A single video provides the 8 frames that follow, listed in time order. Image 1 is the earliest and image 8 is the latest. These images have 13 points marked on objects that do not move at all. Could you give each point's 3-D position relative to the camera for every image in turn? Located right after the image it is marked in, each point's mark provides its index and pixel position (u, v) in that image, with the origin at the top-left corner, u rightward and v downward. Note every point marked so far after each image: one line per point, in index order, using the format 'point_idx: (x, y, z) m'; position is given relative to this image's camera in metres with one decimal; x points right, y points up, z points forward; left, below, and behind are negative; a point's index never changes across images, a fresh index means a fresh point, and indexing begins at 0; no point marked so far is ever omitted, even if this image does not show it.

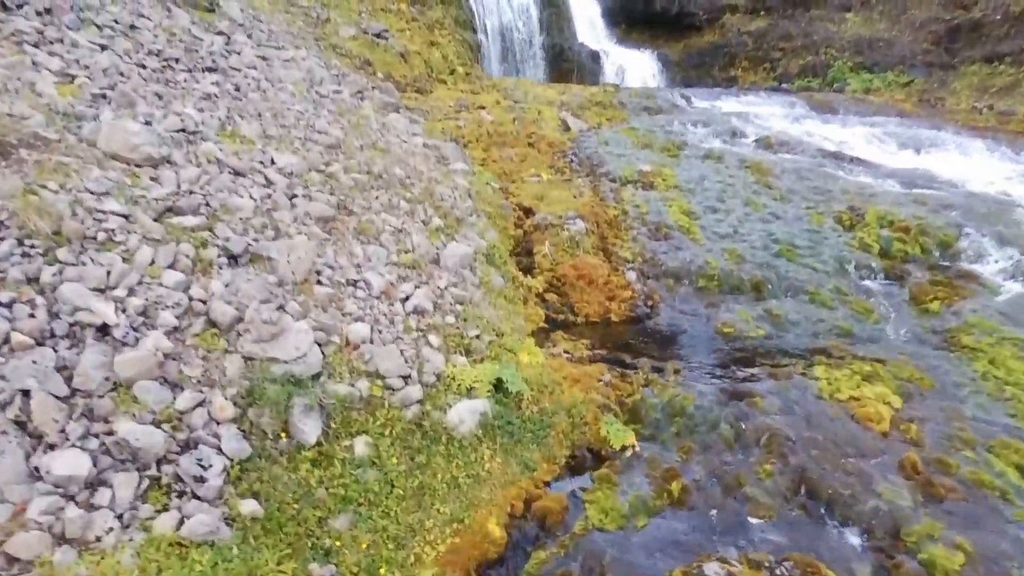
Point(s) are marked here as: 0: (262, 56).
0: (-4.0, +3.8, +10.3) m
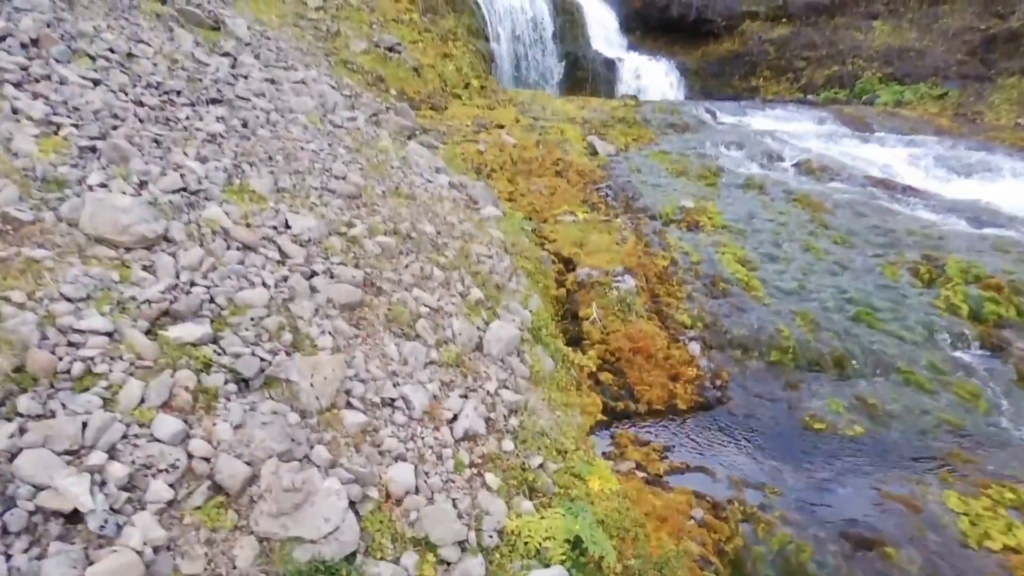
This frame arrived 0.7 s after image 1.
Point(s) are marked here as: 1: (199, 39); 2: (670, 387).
0: (-3.6, +3.1, +9.6) m
1: (-4.8, +3.8, +9.7) m
2: (+1.4, -0.9, +5.4) m
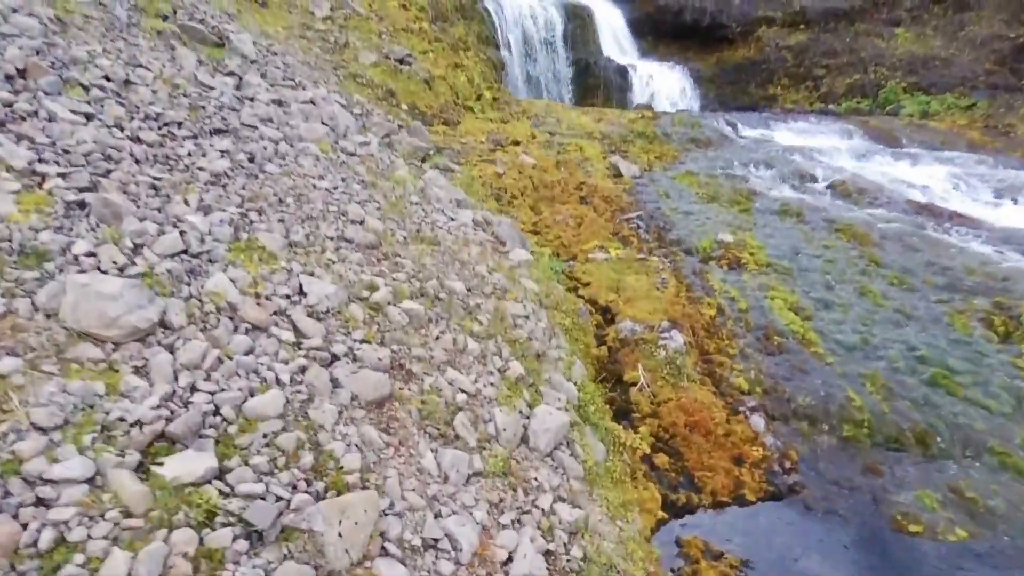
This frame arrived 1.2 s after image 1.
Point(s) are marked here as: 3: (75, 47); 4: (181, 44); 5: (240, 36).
0: (-3.3, +2.7, +9.0) m
1: (-4.4, +3.3, +9.1) m
2: (+1.7, -1.4, +4.8) m
3: (-4.5, +2.5, +6.5) m
4: (-4.7, +3.5, +9.0) m
5: (-4.5, +4.1, +10.4) m
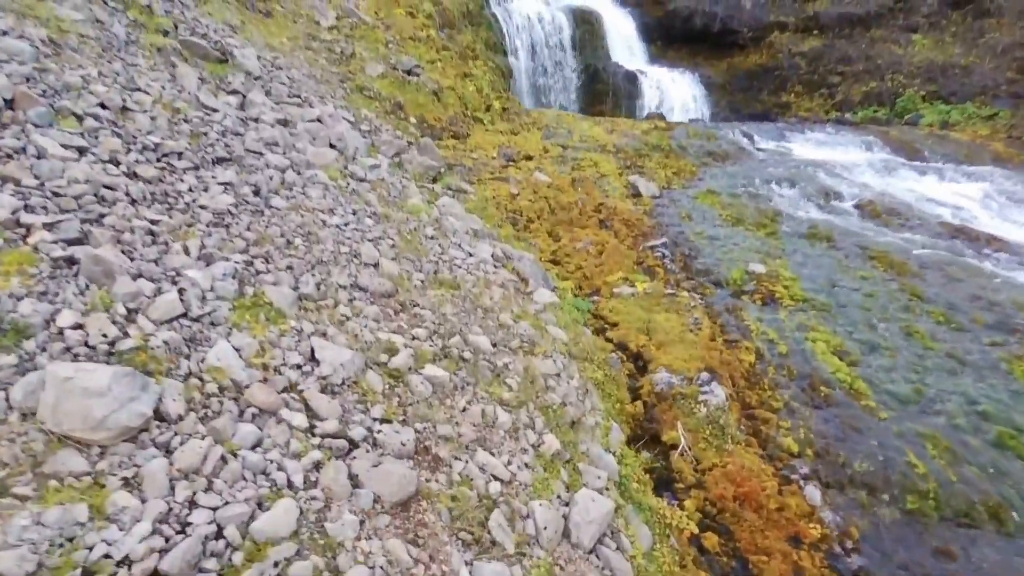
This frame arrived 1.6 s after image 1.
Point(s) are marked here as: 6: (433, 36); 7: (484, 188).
0: (-3.1, +2.3, +8.6) m
1: (-4.2, +2.9, +8.7) m
2: (+1.9, -1.8, +4.4) m
3: (-4.3, +2.1, +6.1) m
4: (-4.5, +3.1, +8.6) m
5: (-4.3, +3.7, +10.0) m
6: (-2.1, +6.8, +17.1) m
7: (-0.5, +1.6, +10.1) m
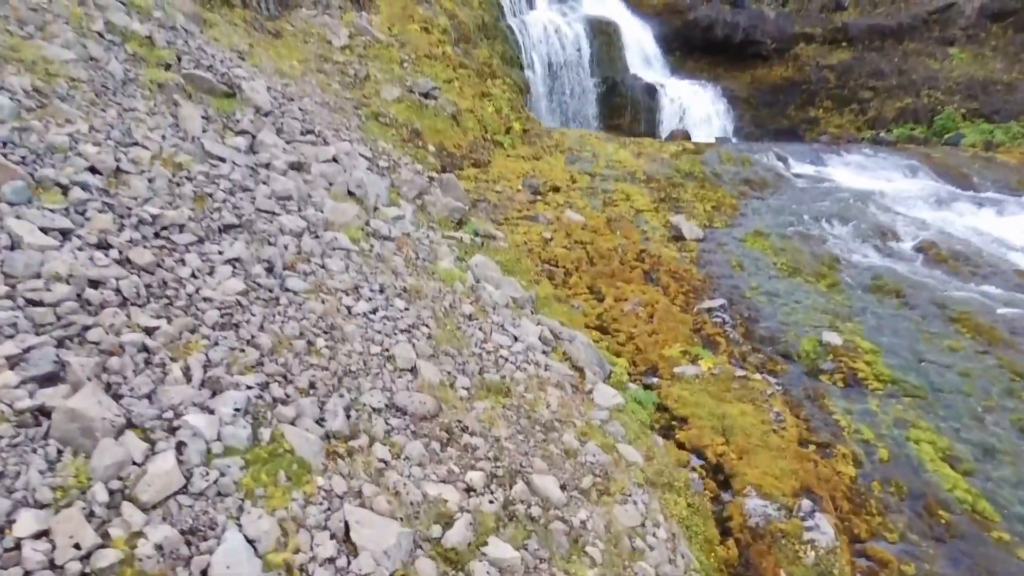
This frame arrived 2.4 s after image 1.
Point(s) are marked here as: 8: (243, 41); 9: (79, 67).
0: (-2.6, +1.5, +7.8) m
1: (-3.8, +2.2, +7.9) m
2: (+2.3, -2.6, +3.5) m
3: (-3.8, +1.3, +5.3) m
4: (-4.0, +2.3, +7.8) m
5: (-3.8, +3.0, +9.2) m
6: (-1.6, +6.1, +16.3) m
7: (0.0, +0.8, +9.3) m
8: (-4.7, +4.3, +11.2) m
9: (-4.5, +2.3, +6.6) m
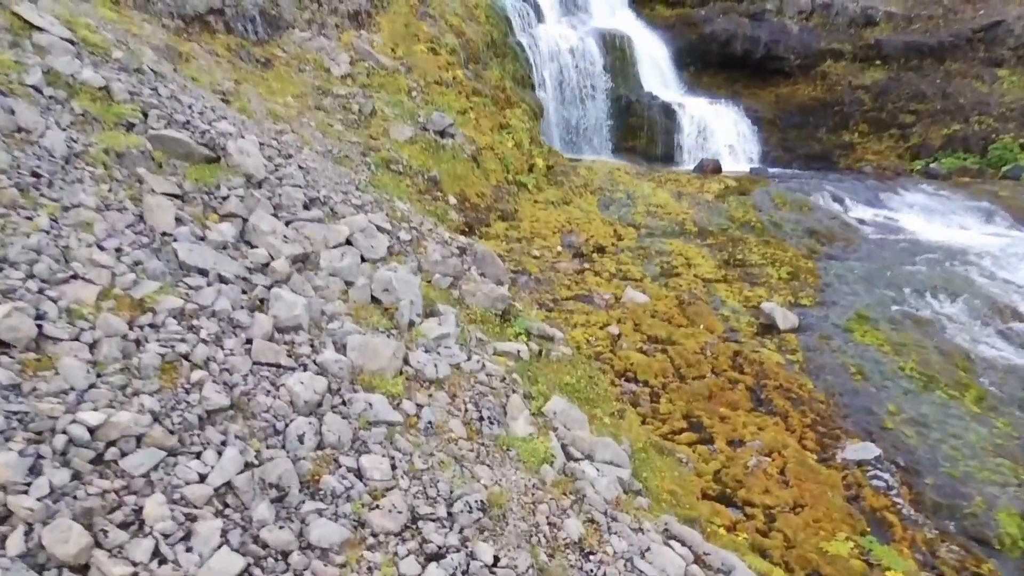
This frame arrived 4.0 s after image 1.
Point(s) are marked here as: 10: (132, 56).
0: (-1.9, +0.2, +5.9) m
1: (-3.1, +0.9, +6.0) m
2: (+3.2, -3.8, +1.7) m
3: (-3.0, +0.1, +3.4) m
4: (-3.3, +1.0, +5.9) m
5: (-3.1, +1.7, +7.3) m
6: (-1.1, +4.8, +14.5) m
7: (+0.7, -0.4, +7.5) m
8: (-4.1, +3.1, +9.2) m
9: (-3.8, +1.0, +4.7) m
10: (-4.4, +2.7, +7.3) m
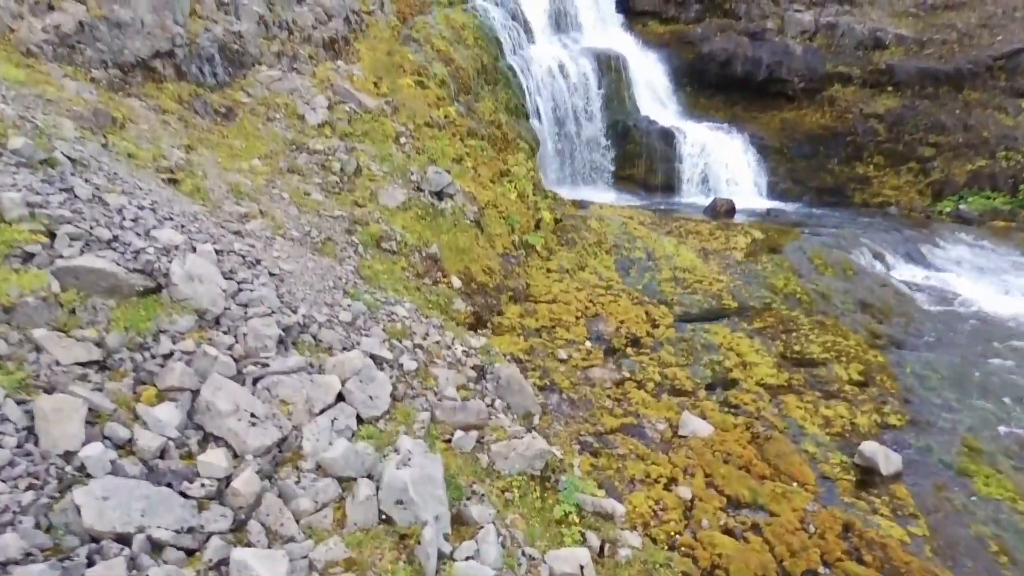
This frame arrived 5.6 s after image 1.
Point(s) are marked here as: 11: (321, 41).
0: (-1.5, -1.1, +4.1) m
1: (-2.6, -0.5, +4.1) m
2: (+3.8, -5.1, +0.2) m
3: (-2.5, -1.3, +1.5) m
4: (-2.9, -0.3, +4.0) m
5: (-2.8, +0.3, +5.4) m
6: (-1.1, +3.4, +12.7) m
7: (+1.0, -1.8, +5.8) m
8: (-3.9, +1.7, +7.3) m
9: (-3.3, -0.4, +2.8) m
10: (-4.0, +1.3, +5.4) m
11: (-3.7, +4.8, +12.1) m
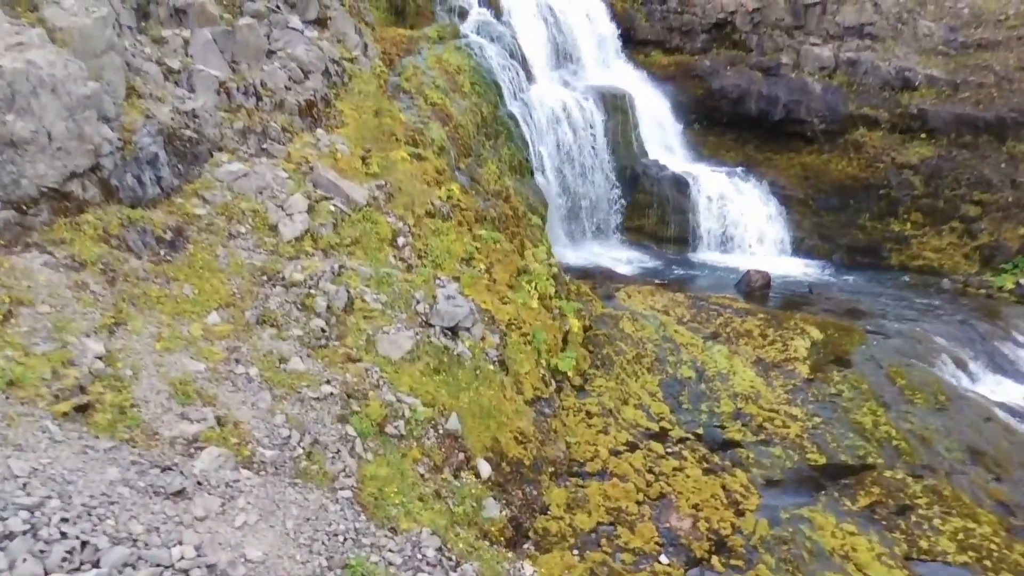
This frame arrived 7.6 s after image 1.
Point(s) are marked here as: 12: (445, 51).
0: (-0.8, -3.1, +2.0) m
1: (-2.0, -2.5, +2.0) m
2: (+4.7, -7.0, -1.7) m
3: (-1.7, -3.3, -0.6) m
4: (-2.2, -2.3, +1.9) m
5: (-2.2, -1.6, +3.2) m
6: (-0.9, +1.5, +10.6) m
7: (+1.7, -3.7, +3.8) m
8: (-3.4, -0.3, +5.1) m
9: (-2.6, -2.3, +0.6) m
10: (-3.4, -0.7, +3.2) m
11: (-3.4, +2.8, +9.9) m
12: (-1.4, +5.1, +13.8) m
